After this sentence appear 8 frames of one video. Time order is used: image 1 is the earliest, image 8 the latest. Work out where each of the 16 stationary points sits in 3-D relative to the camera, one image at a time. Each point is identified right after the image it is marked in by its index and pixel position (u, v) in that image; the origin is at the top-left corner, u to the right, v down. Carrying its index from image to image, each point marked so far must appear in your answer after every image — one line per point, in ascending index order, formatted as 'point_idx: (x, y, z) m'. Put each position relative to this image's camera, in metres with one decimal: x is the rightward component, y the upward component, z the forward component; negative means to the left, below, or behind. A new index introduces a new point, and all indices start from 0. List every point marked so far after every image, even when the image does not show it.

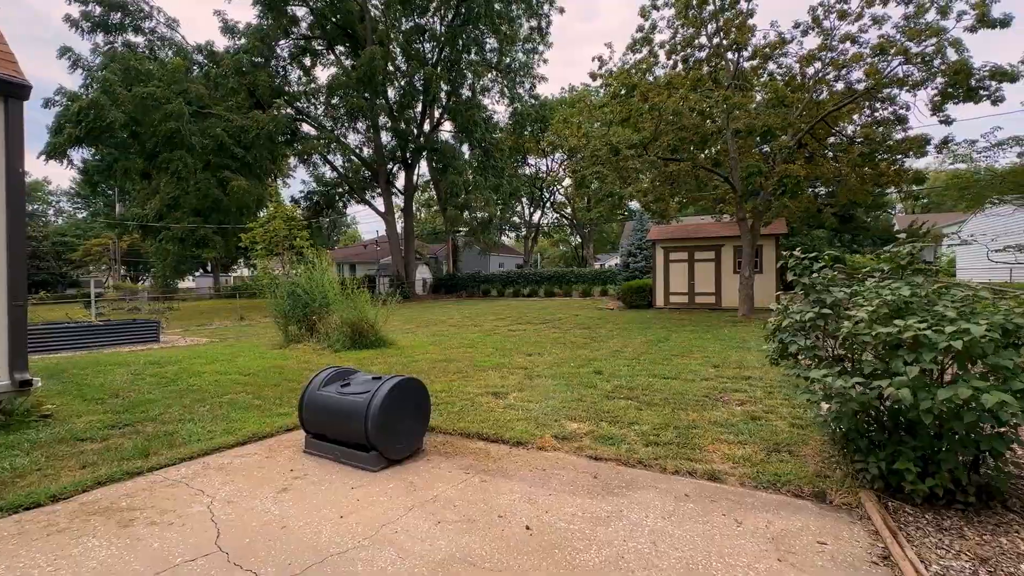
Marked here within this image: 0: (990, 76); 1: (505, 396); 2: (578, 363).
0: (+10.7, +4.7, +10.5) m
1: (-0.1, -1.1, +4.9) m
2: (+0.9, -1.1, +6.7) m
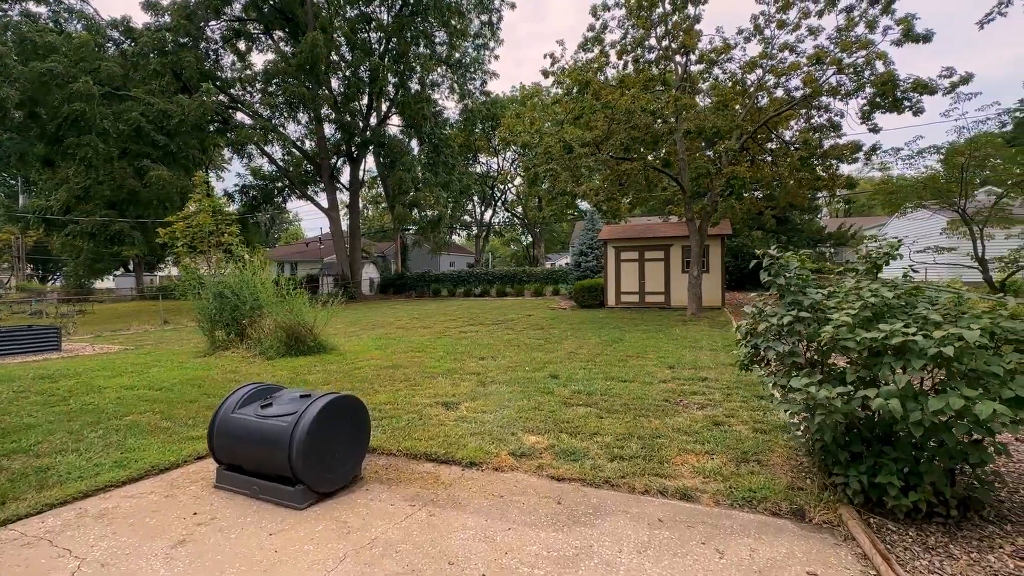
0: (+9.5, +4.7, +11.2) m
1: (-0.5, -1.1, +4.5) m
2: (+0.3, -1.1, +6.4) m
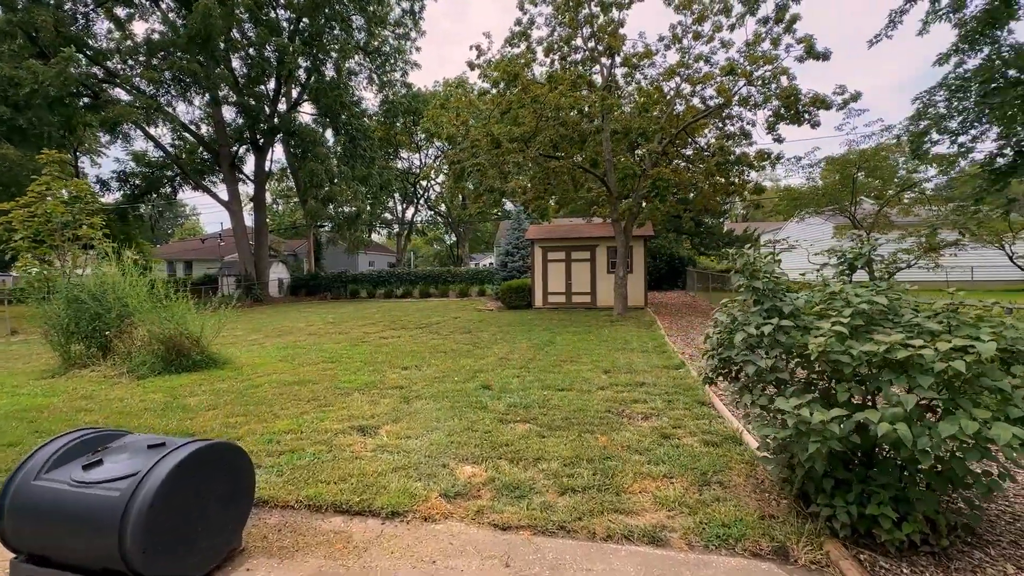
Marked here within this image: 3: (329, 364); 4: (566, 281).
0: (+7.7, +4.8, +12.0) m
1: (-1.1, -1.2, +3.8) m
2: (-0.6, -1.1, +5.8) m
3: (-2.6, -1.1, +6.7) m
4: (+1.7, +0.2, +15.0) m
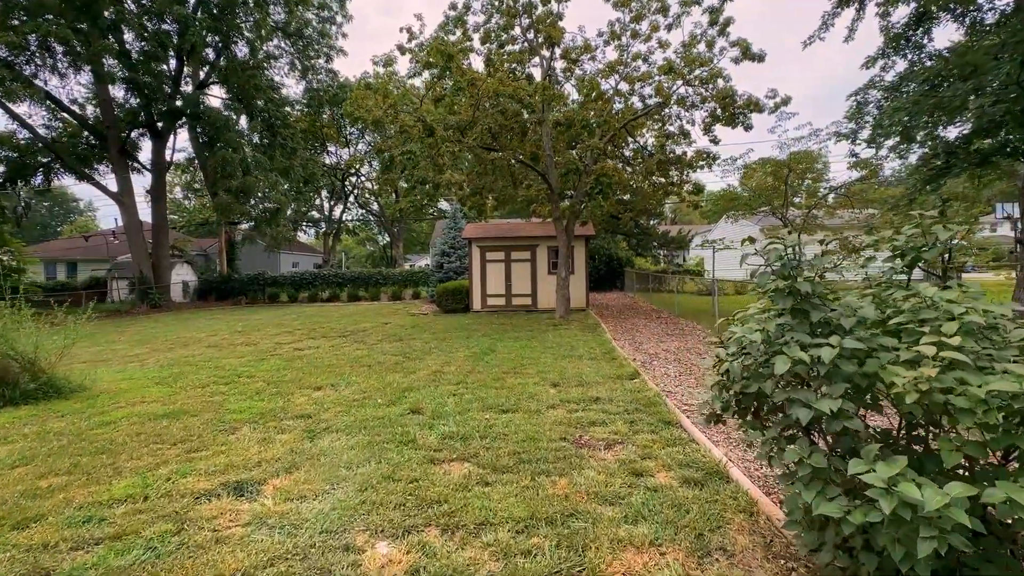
0: (+6.1, +4.8, +12.1) m
1: (-1.5, -1.2, +2.8) m
2: (-1.3, -1.2, +4.9) m
3: (-3.4, -1.2, +5.4) m
4: (-0.2, +0.2, +14.3) m
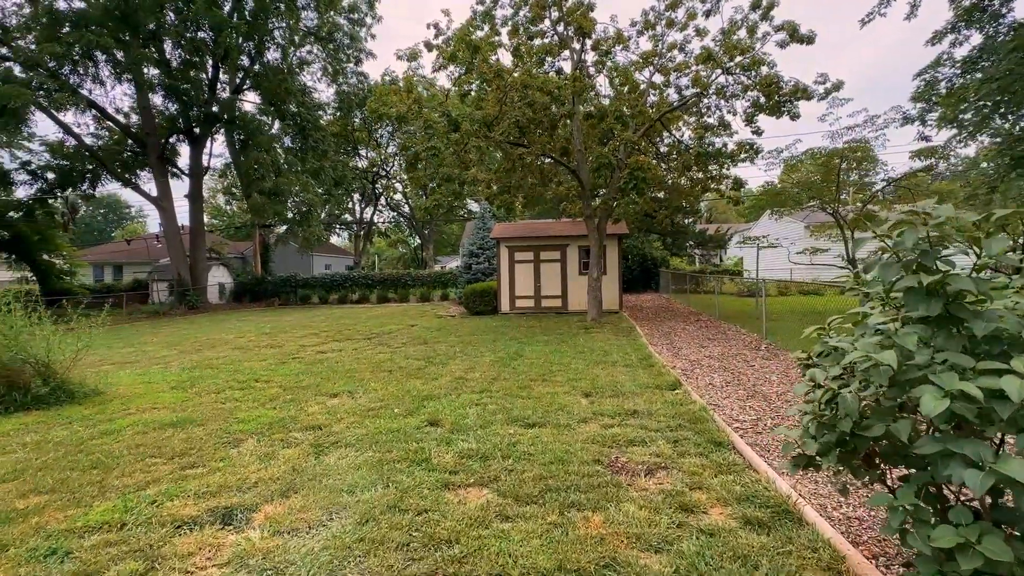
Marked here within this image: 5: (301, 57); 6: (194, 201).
0: (+6.8, +4.7, +11.3) m
1: (-1.4, -1.2, +2.4) m
2: (-1.1, -1.2, +4.5) m
3: (-3.1, -1.2, +5.2) m
4: (+0.7, +0.1, +13.9) m
5: (-9.0, +9.8, +19.8) m
6: (-13.0, +3.6, +19.0) m
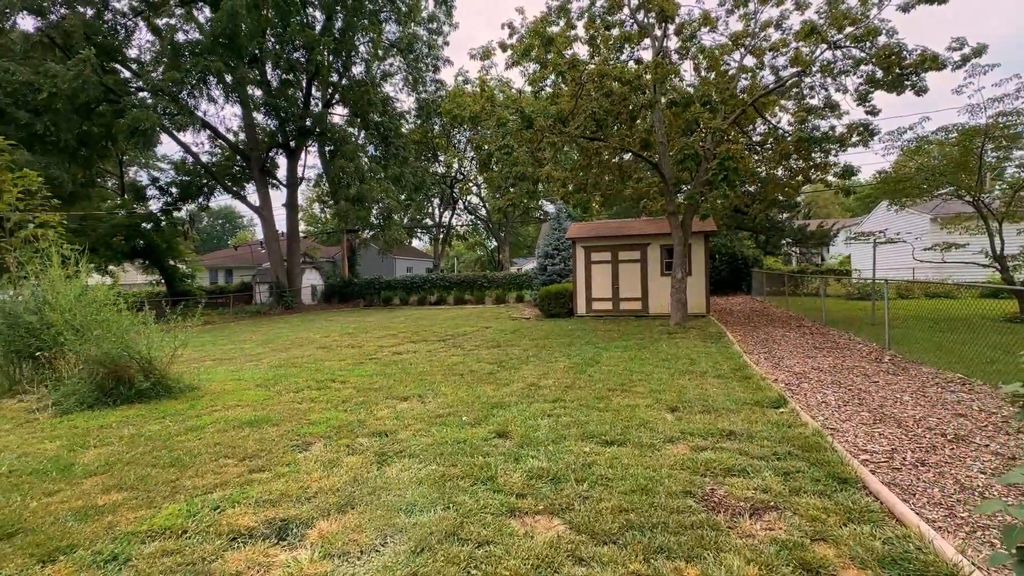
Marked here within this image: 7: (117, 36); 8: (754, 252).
0: (+8.5, +4.7, +9.7) m
1: (-1.0, -1.2, +2.3) m
2: (-0.4, -1.2, +4.3) m
3: (-2.3, -1.2, +5.3) m
4: (+2.8, +0.1, +13.2) m
5: (-5.7, +9.8, +20.7) m
6: (-9.8, +3.5, +20.6) m
7: (-14.1, +9.0, +16.5) m
8: (+9.4, +1.4, +18.2) m
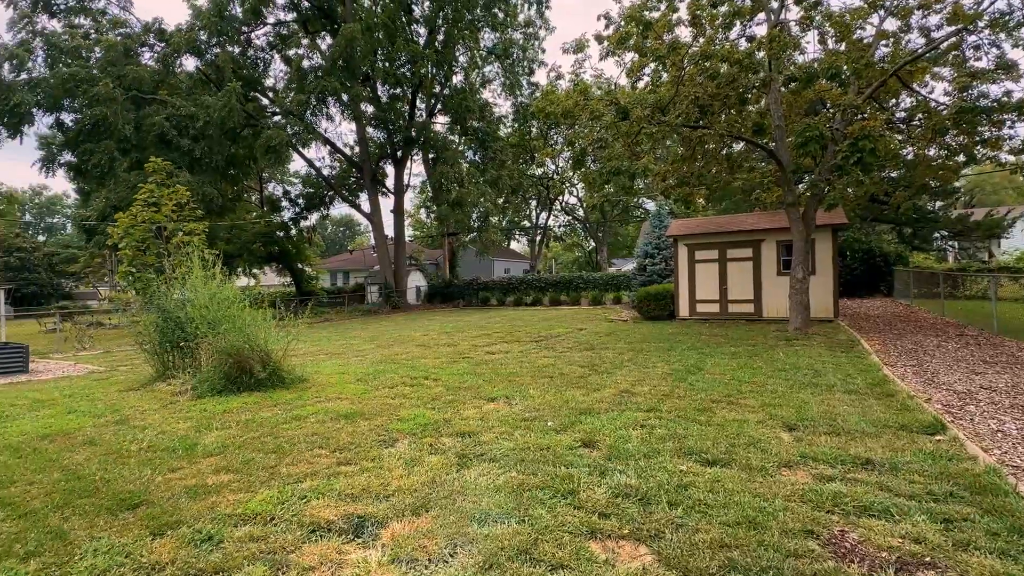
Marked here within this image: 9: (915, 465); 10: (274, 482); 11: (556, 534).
0: (+10.2, +4.7, +7.6) m
1: (-0.7, -1.2, +2.3) m
2: (+0.4, -1.2, +4.1) m
3: (-1.3, -1.2, +5.5) m
4: (+5.4, 0.0, +12.2) m
5: (-1.4, +9.7, +21.3) m
6: (-5.4, +3.5, +22.0) m
7: (-10.5, +9.0, +18.9) m
8: (+12.9, +1.4, +15.6) m
9: (+2.6, -1.1, +3.0) m
10: (-1.5, -1.2, +2.9) m
11: (+0.2, -1.2, +2.3) m
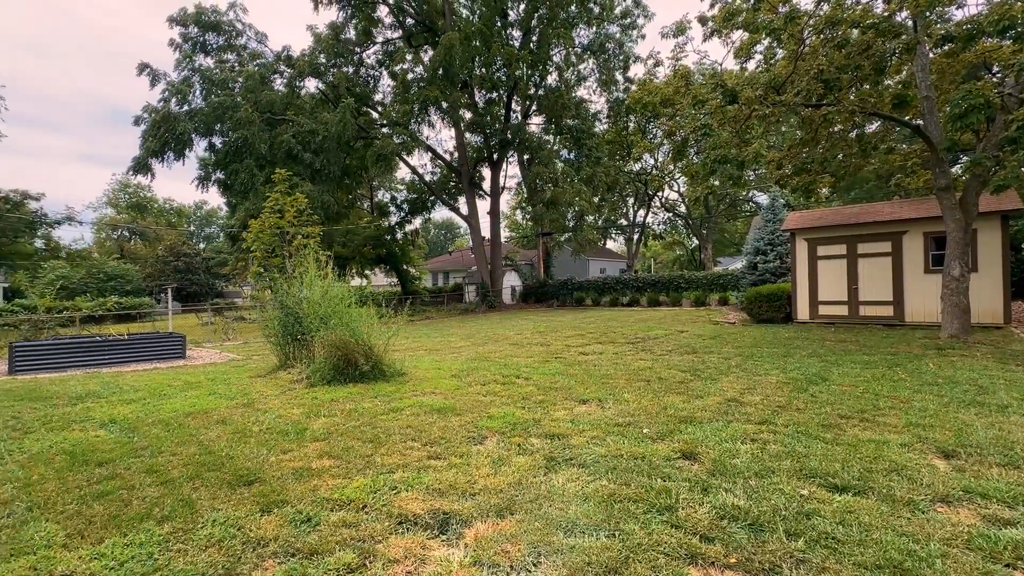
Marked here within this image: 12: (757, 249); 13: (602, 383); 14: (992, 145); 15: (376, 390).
0: (+11.5, +4.7, +5.2) m
1: (-0.3, -1.2, +2.2) m
2: (+1.1, -1.2, +3.8) m
3: (-0.2, -1.2, +5.5) m
4: (+7.7, 0.0, +10.7) m
5: (+2.9, +9.7, +21.0) m
6: (-0.9, +3.5, +22.5) m
7: (-6.5, +9.1, +20.5) m
8: (+15.7, +1.3, +12.6) m
9: (+3.1, -1.1, +2.3) m
10: (-0.9, -1.2, +3.0) m
11: (+0.6, -1.2, +2.1) m
12: (+8.2, +1.3, +15.6) m
13: (+1.1, -1.1, +5.7) m
14: (+8.0, +2.4, +7.7) m
15: (-1.5, -1.1, +5.2) m
